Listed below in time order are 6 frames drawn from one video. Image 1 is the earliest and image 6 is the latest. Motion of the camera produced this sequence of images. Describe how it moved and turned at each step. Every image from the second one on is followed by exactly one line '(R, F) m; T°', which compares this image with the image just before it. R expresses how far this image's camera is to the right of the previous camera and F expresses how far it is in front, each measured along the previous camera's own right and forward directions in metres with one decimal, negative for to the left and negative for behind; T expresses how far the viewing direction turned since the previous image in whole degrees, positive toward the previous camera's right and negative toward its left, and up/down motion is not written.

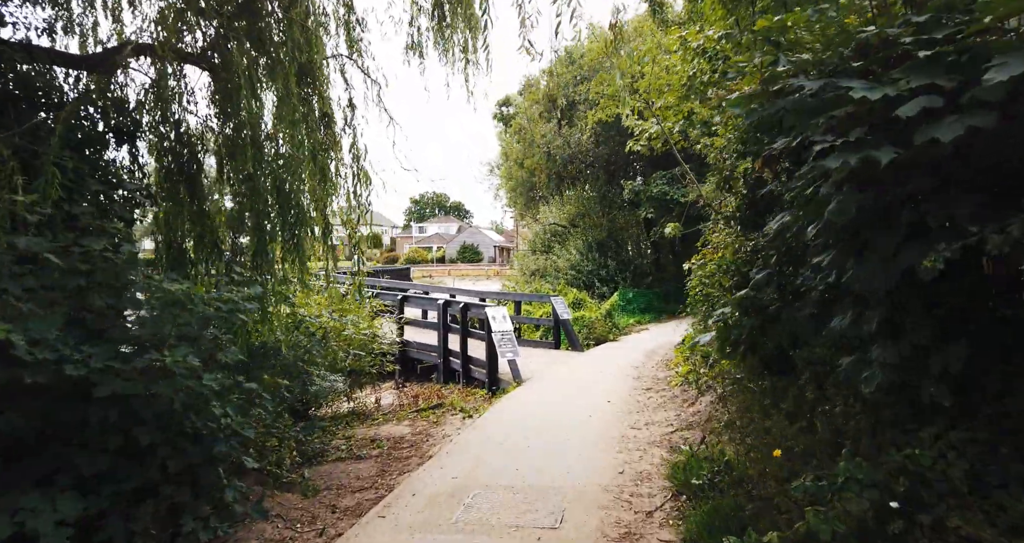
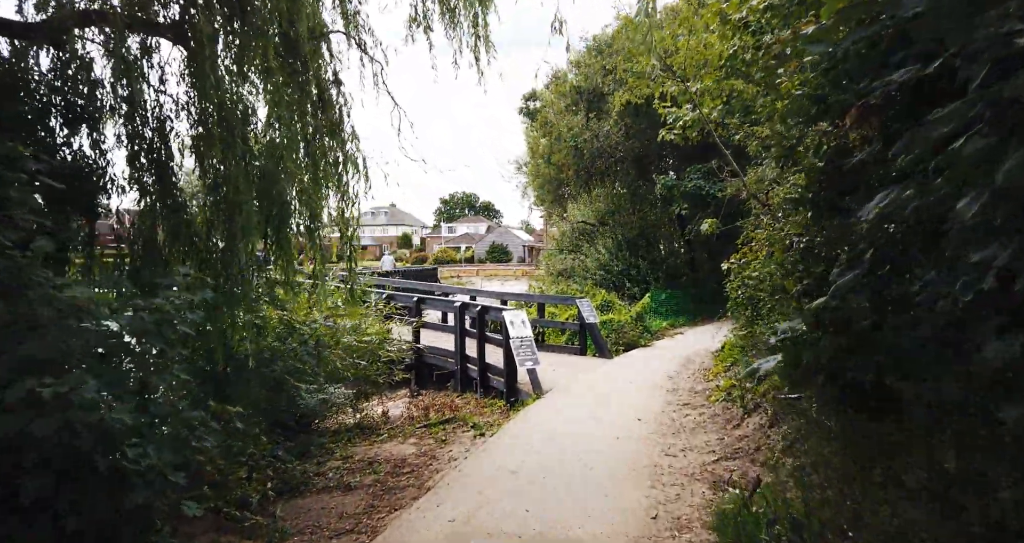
(+0.1, +0.7) m; -3°
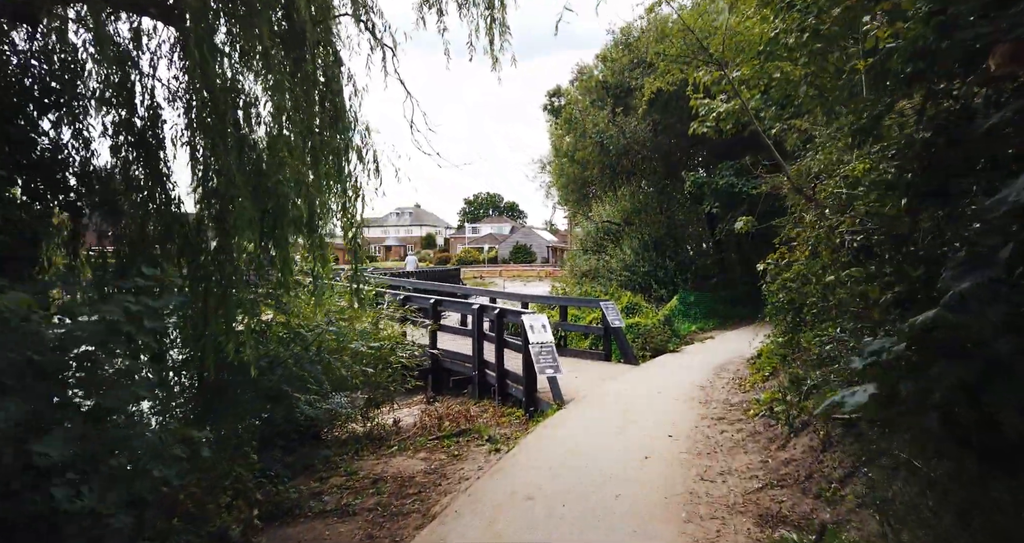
(0.0, +0.4) m; -2°
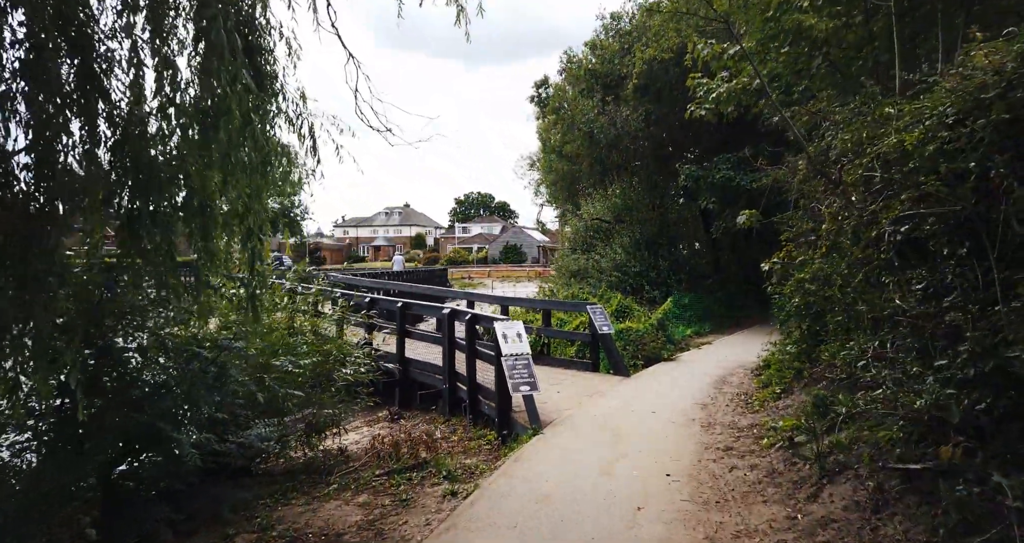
(+0.2, +1.0) m; +1°
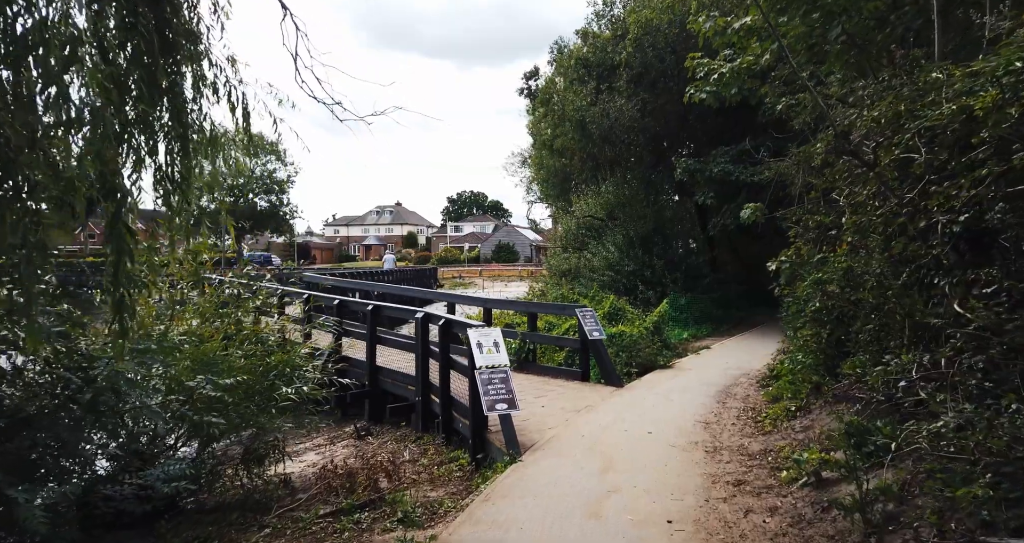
(+0.2, +0.8) m; +1°
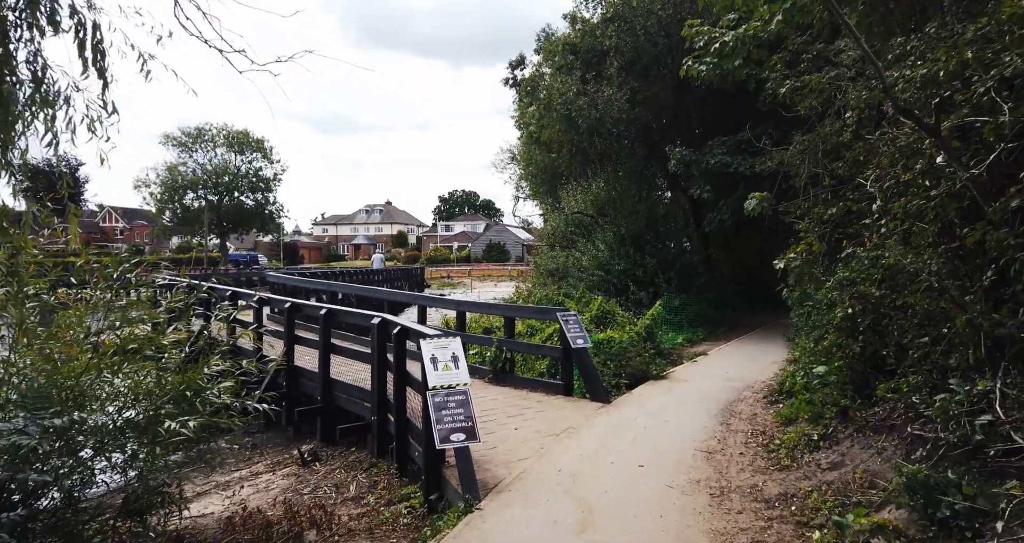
(+0.2, +0.9) m; +1°
